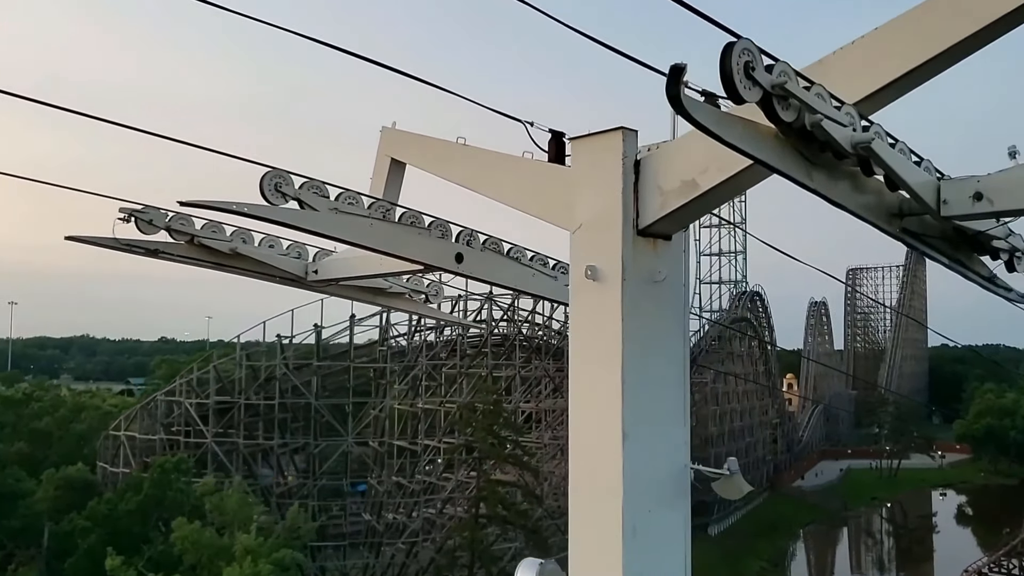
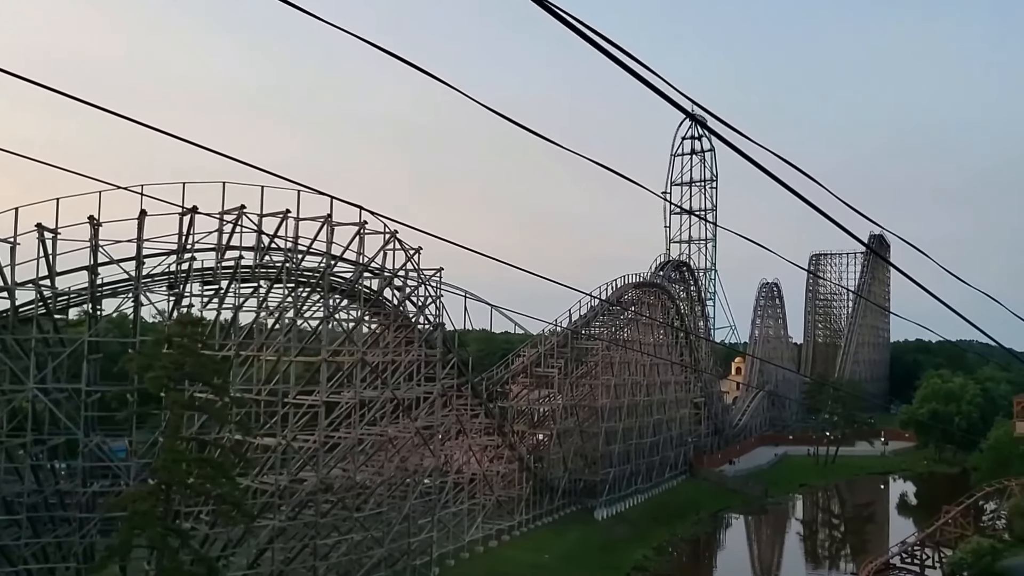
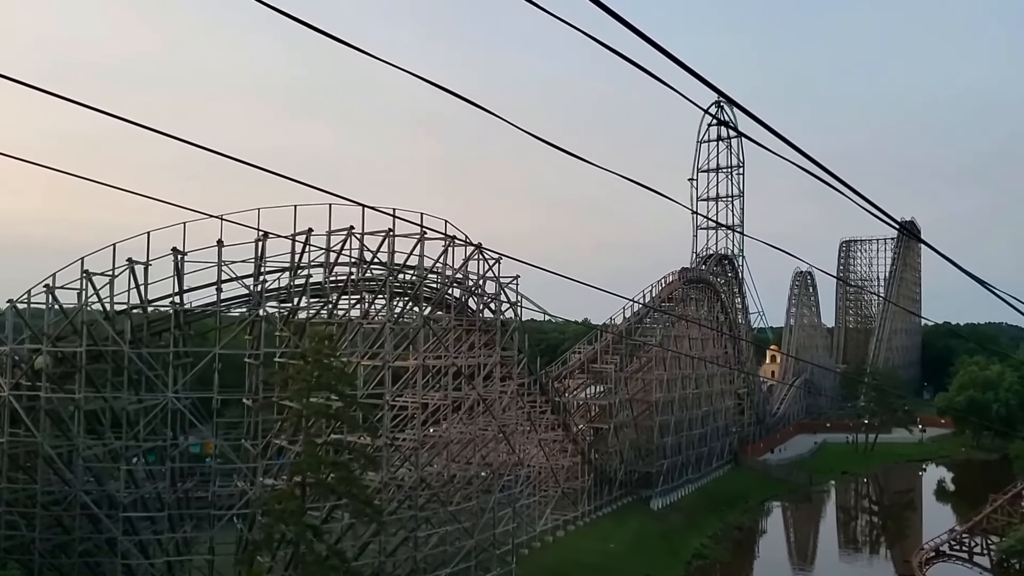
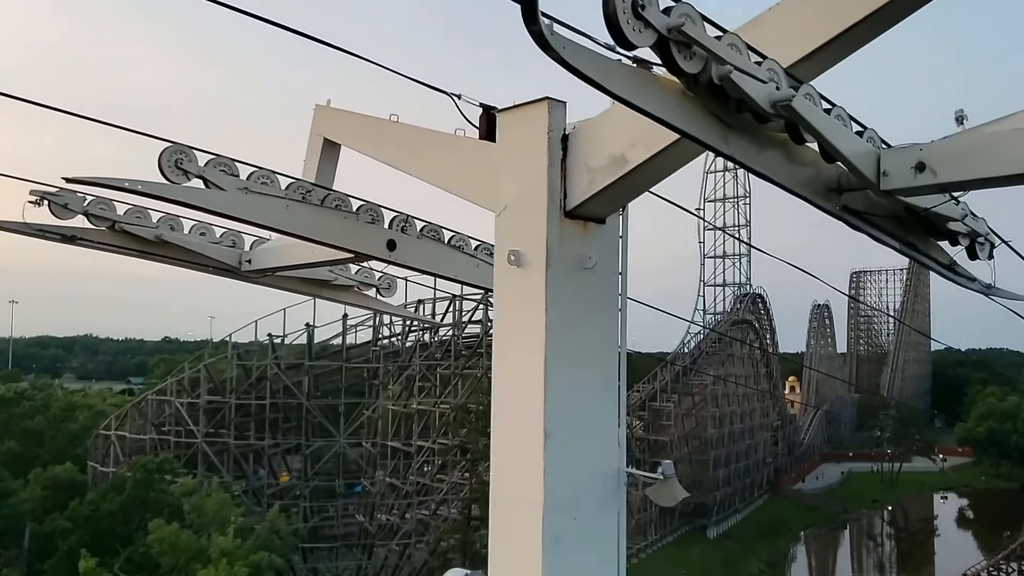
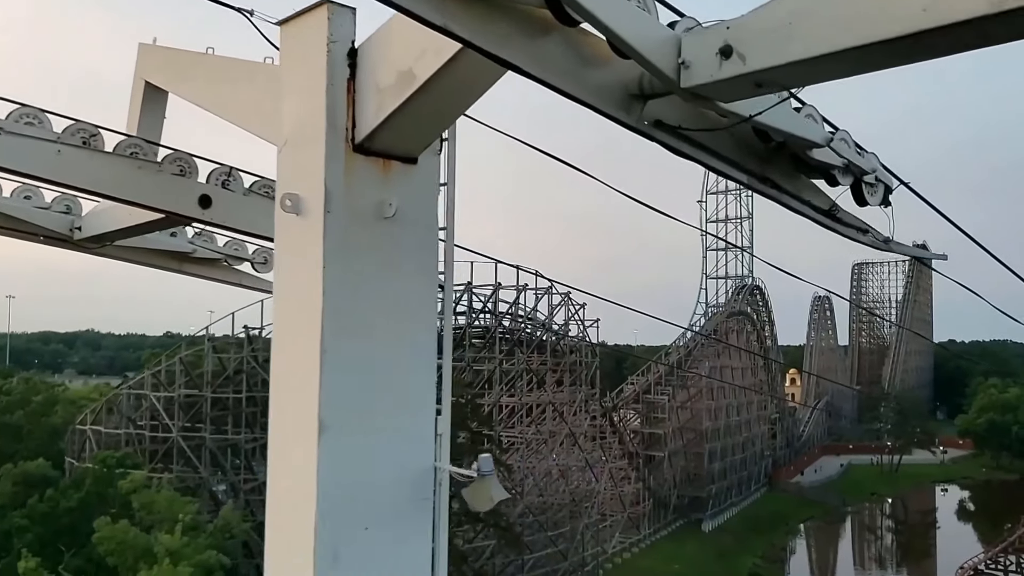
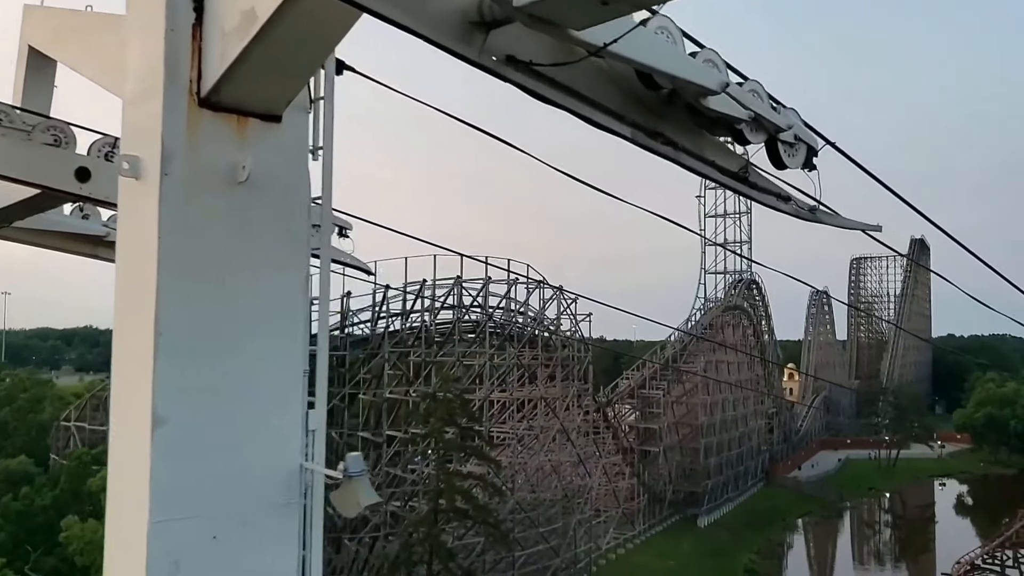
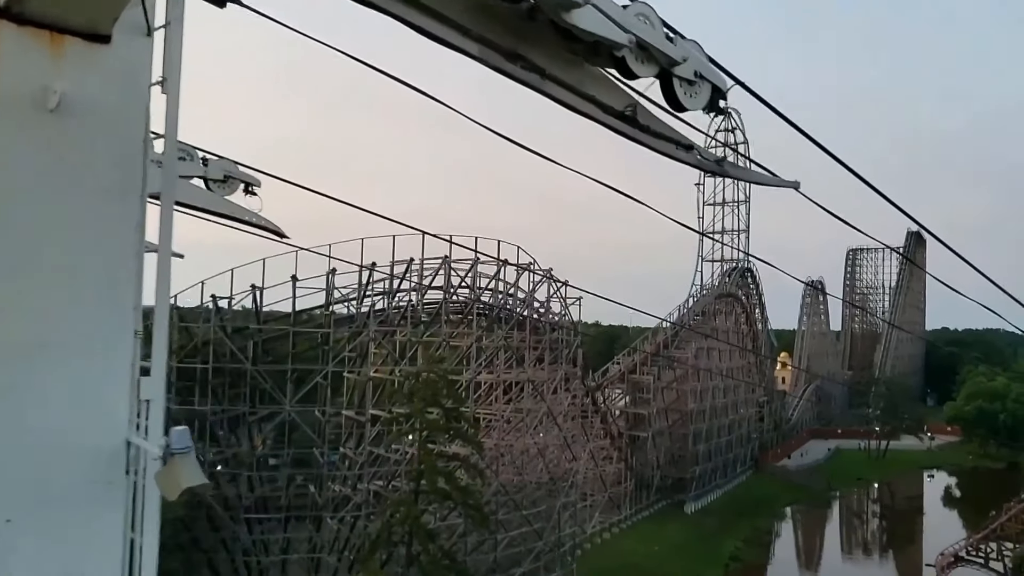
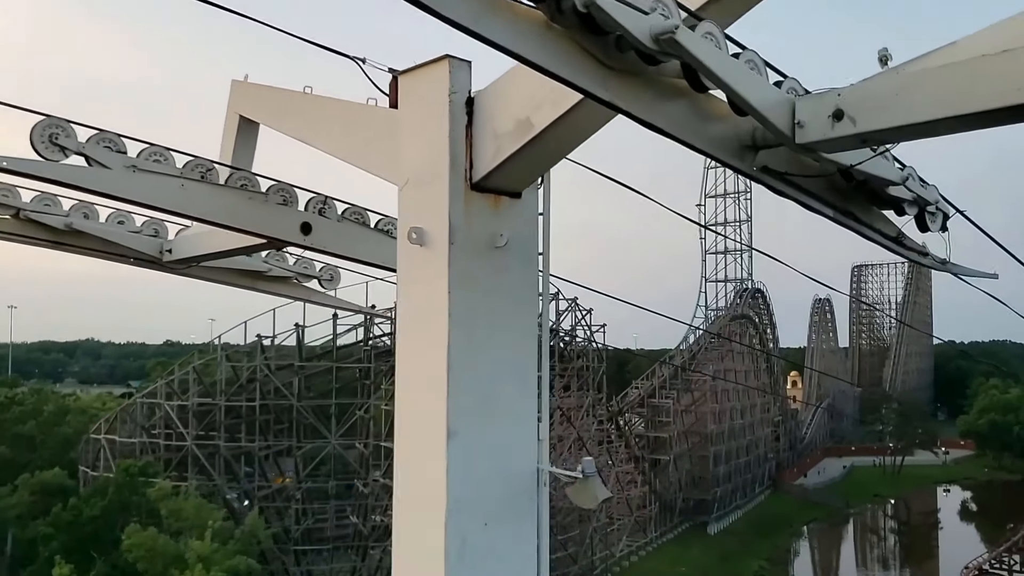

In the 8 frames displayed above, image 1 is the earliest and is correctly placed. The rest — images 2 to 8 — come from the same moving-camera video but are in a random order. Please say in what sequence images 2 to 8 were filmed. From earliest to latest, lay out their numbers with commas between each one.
4, 8, 5, 6, 7, 3, 2
